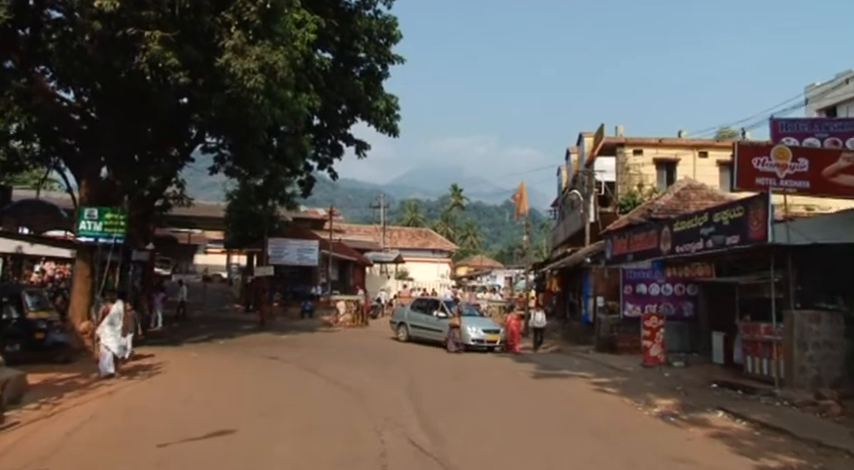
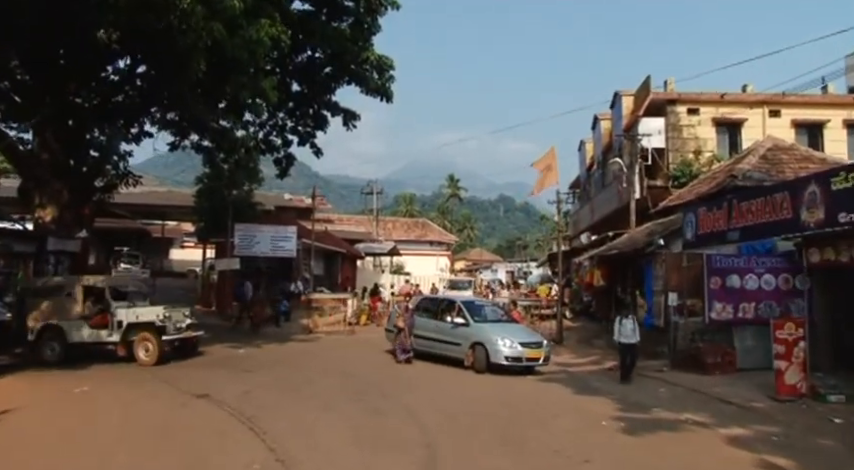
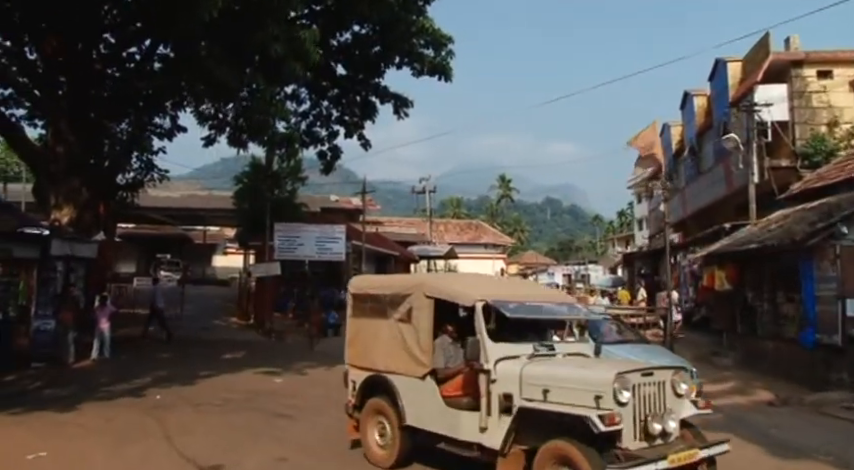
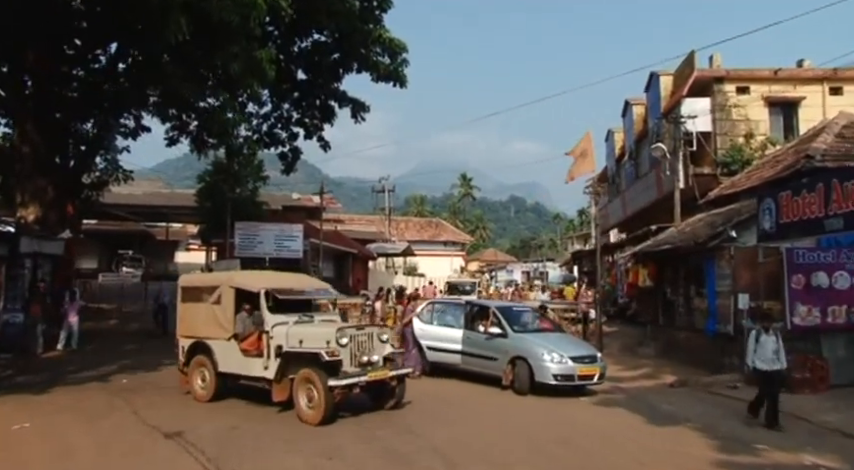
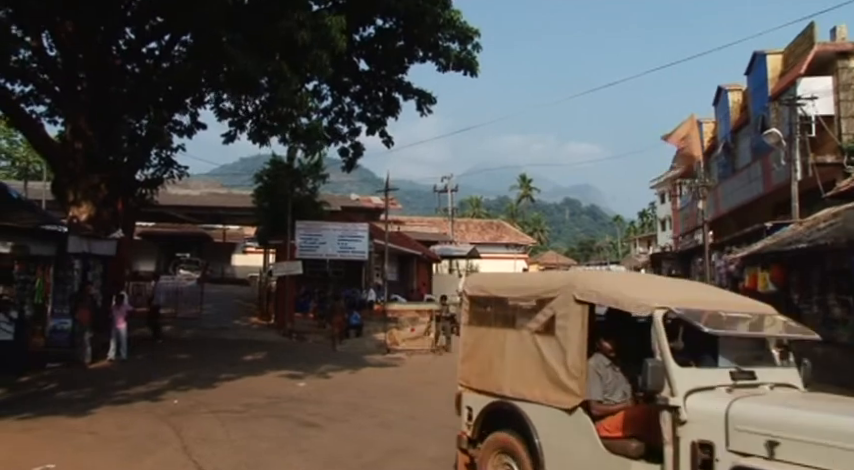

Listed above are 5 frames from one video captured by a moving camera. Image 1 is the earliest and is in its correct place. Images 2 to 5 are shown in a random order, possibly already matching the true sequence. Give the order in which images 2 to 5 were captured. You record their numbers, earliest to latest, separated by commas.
2, 4, 3, 5
